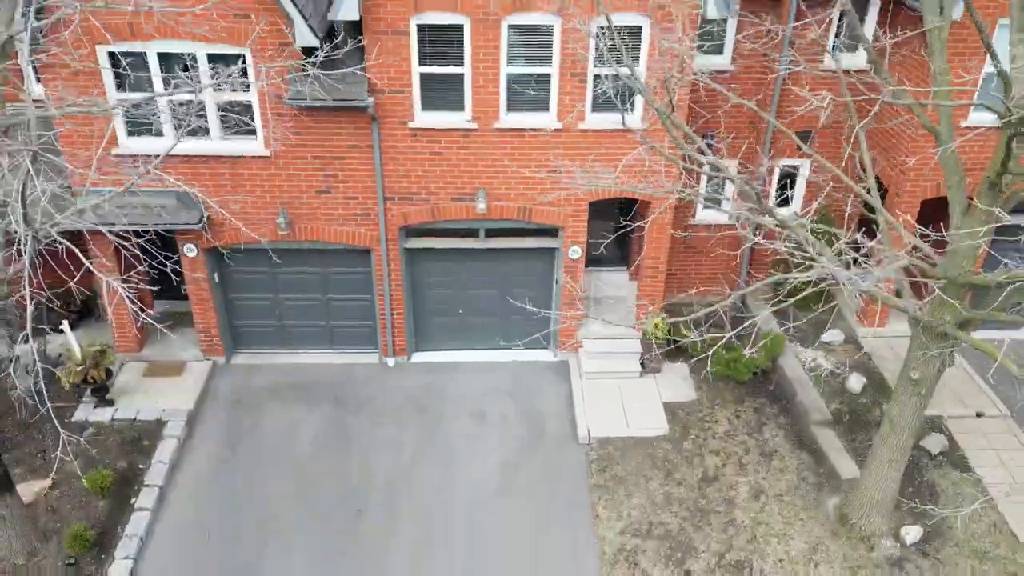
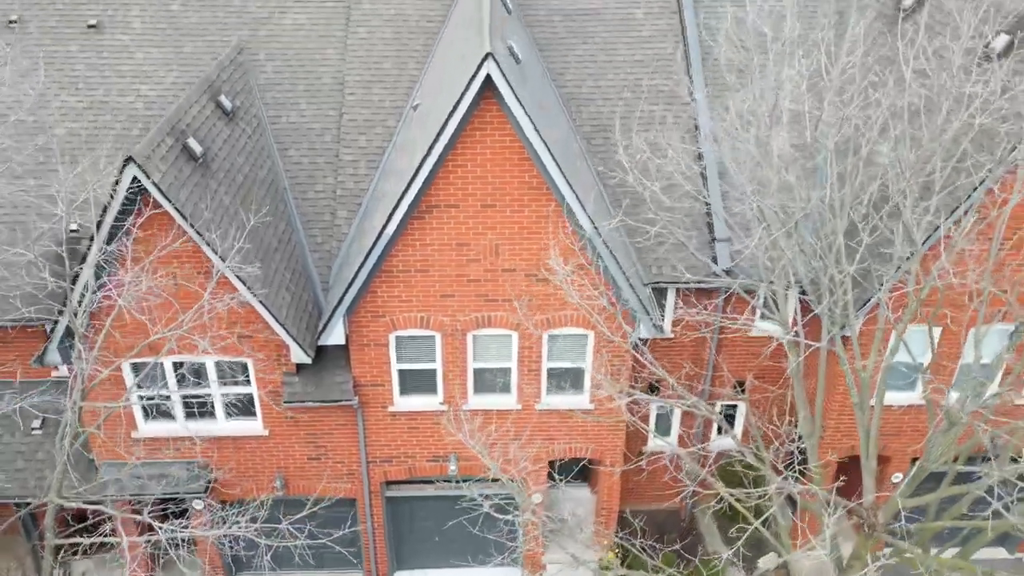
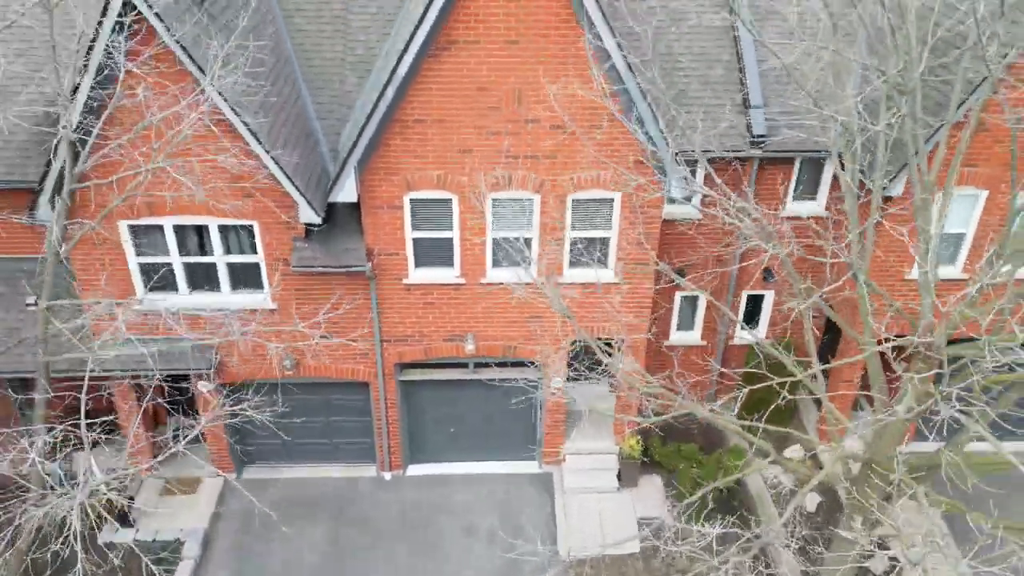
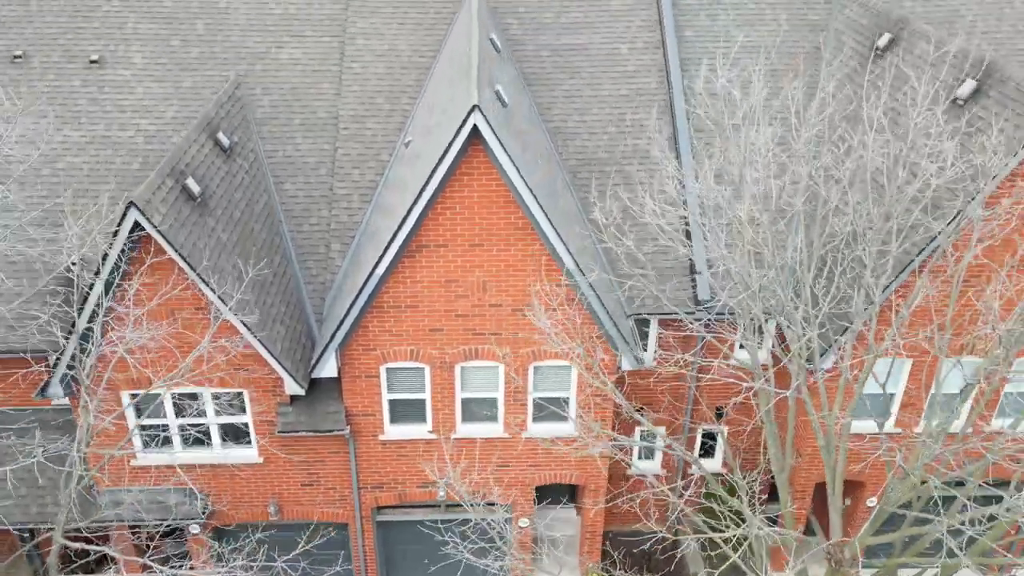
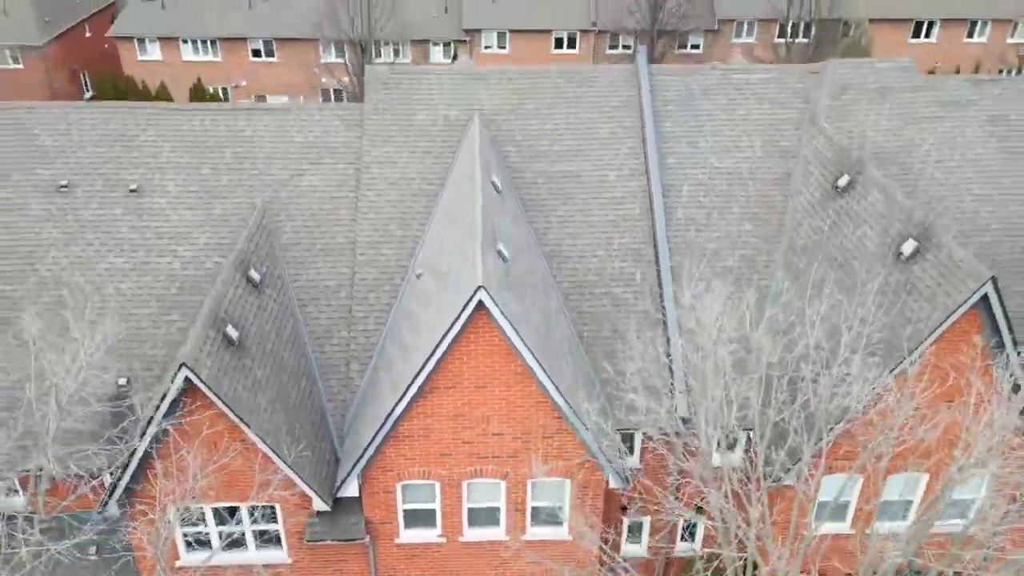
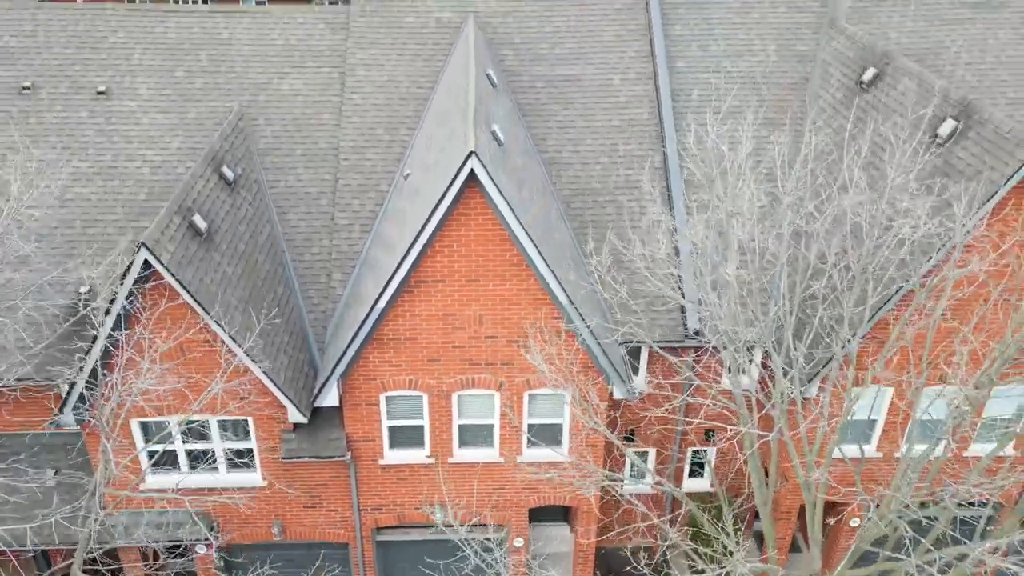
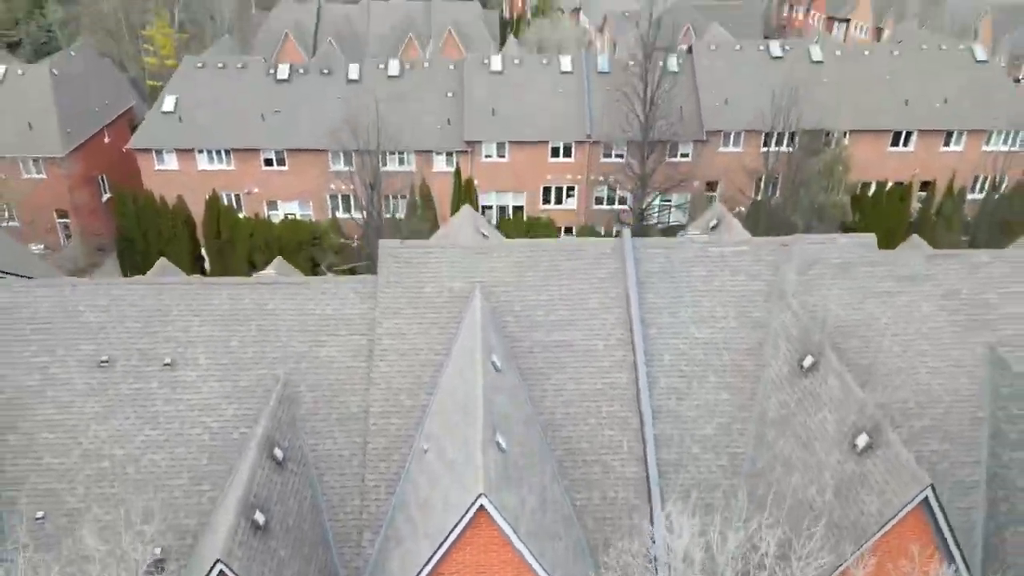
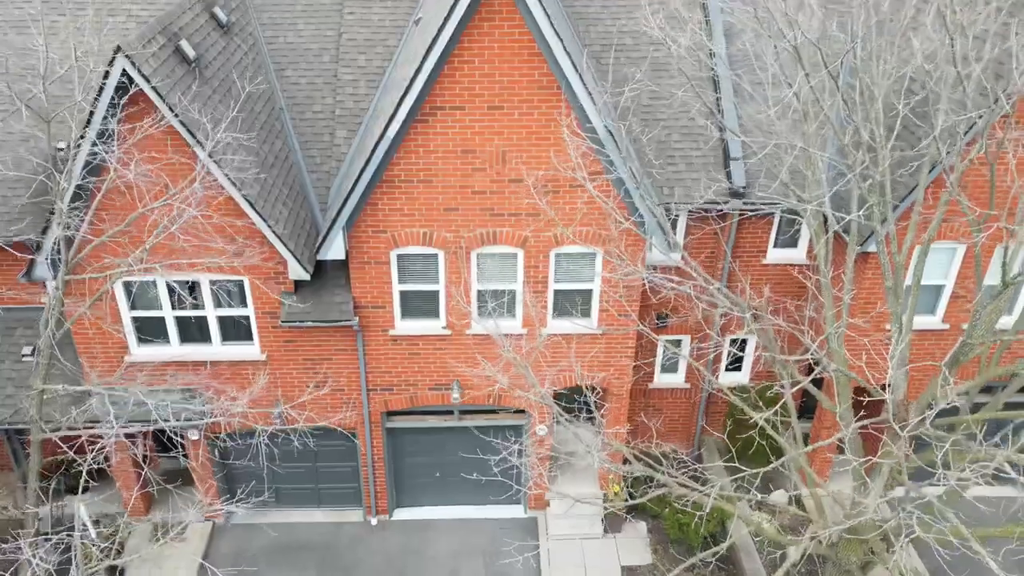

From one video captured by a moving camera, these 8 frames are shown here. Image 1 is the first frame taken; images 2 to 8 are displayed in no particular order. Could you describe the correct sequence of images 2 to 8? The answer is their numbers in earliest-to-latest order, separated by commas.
3, 8, 2, 4, 6, 5, 7
